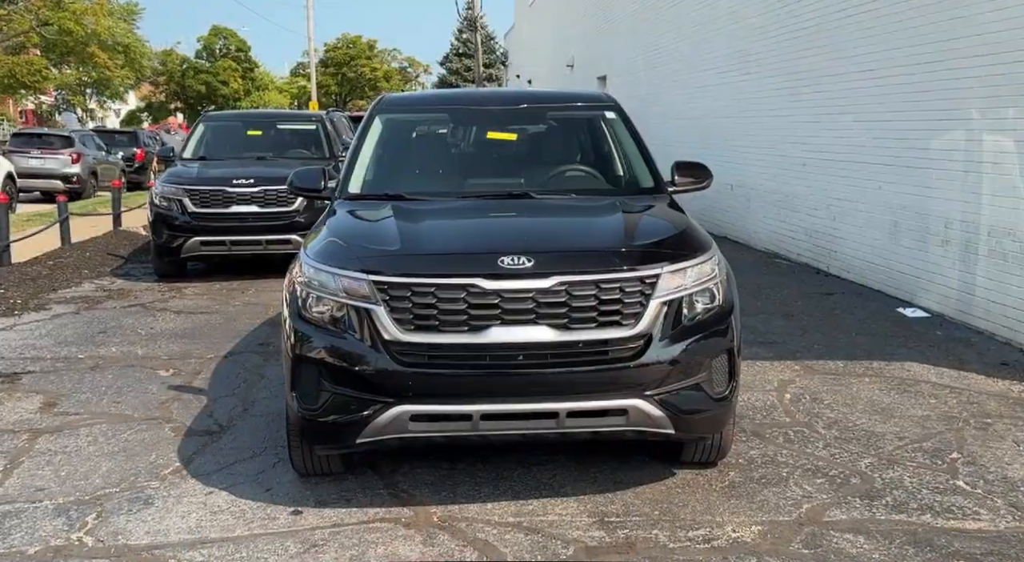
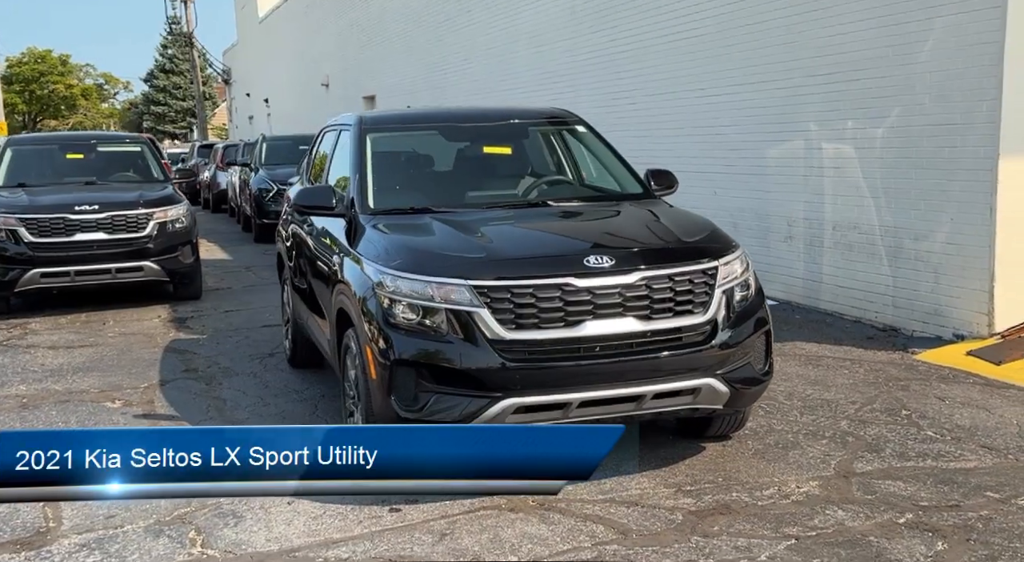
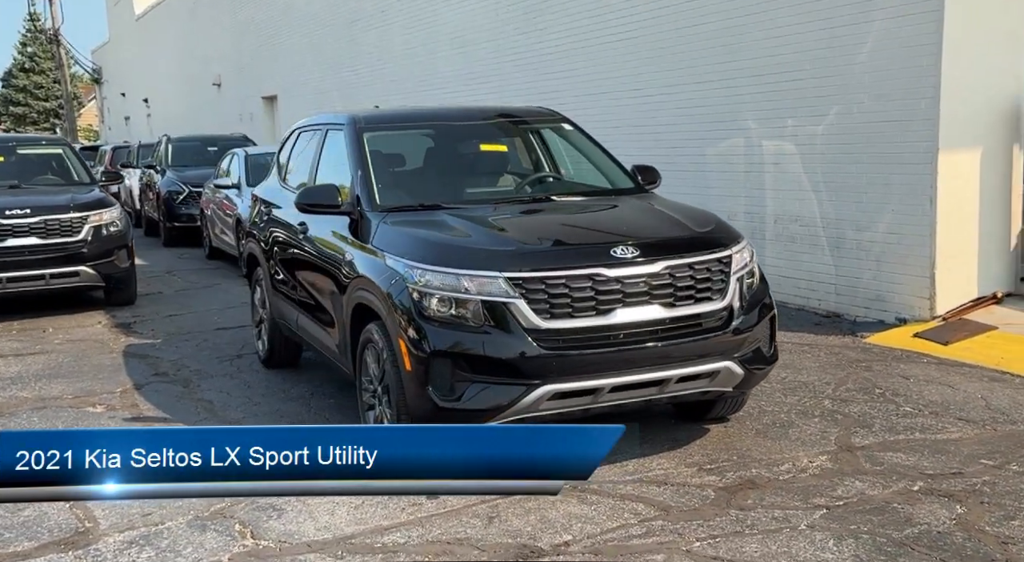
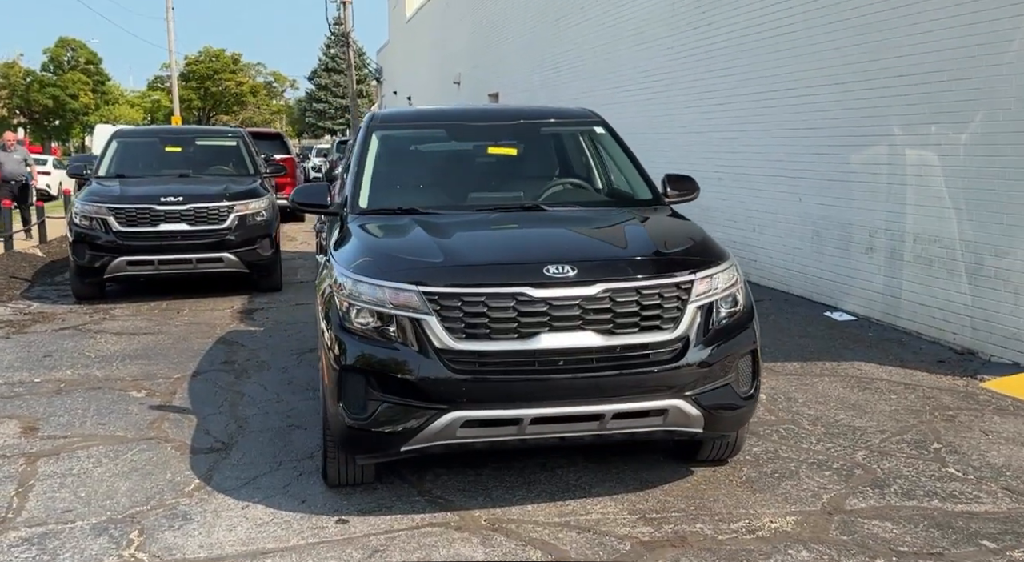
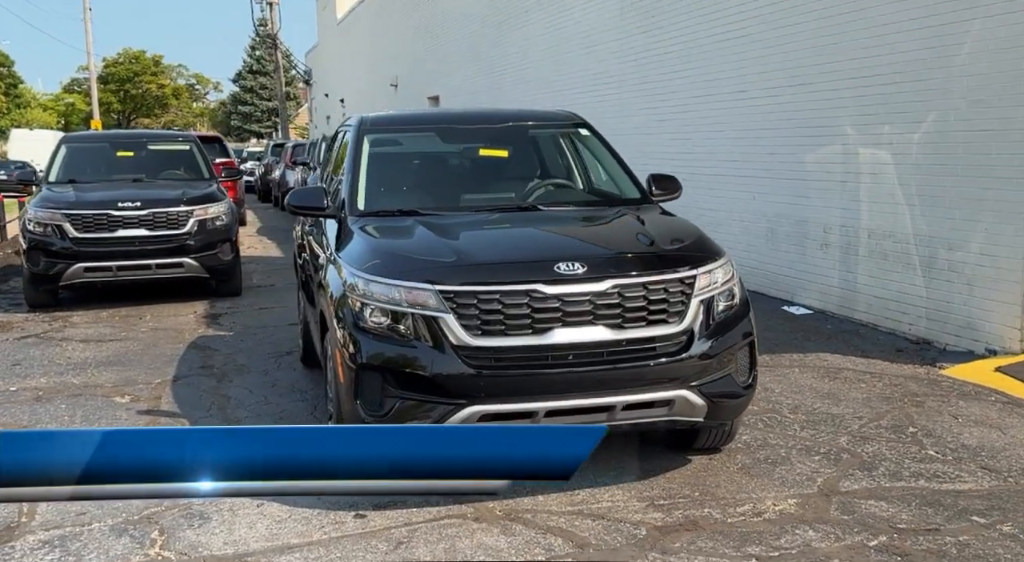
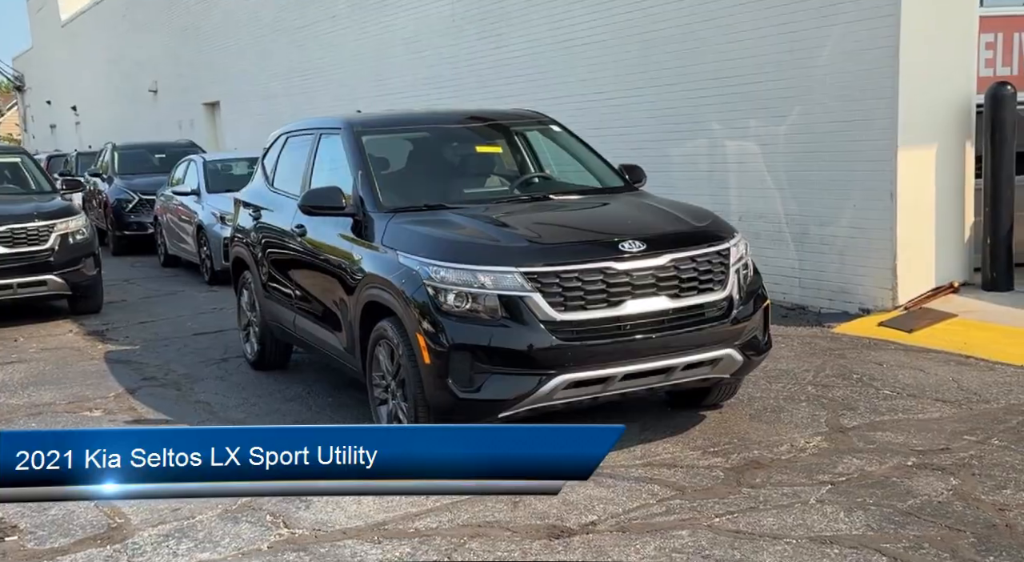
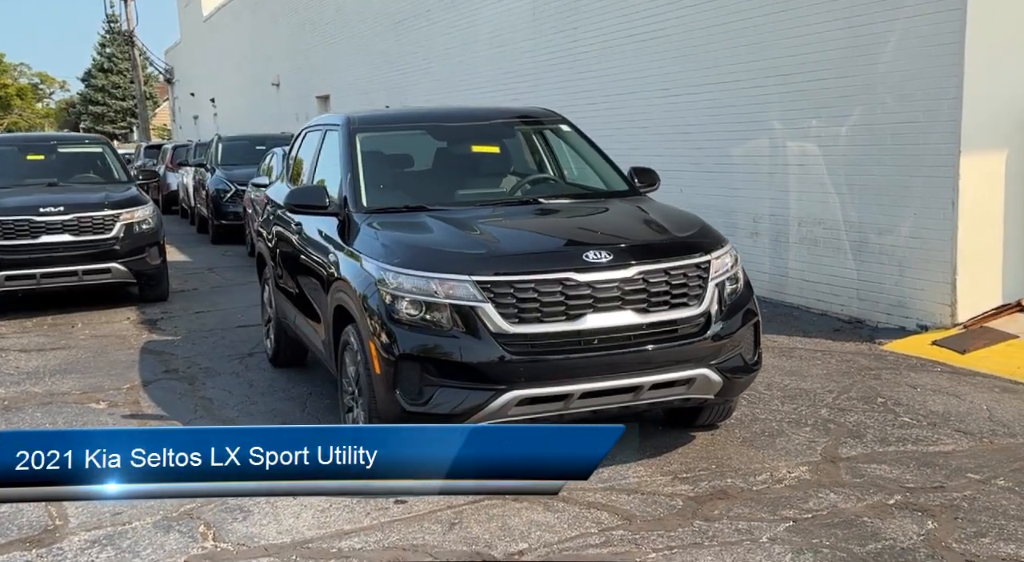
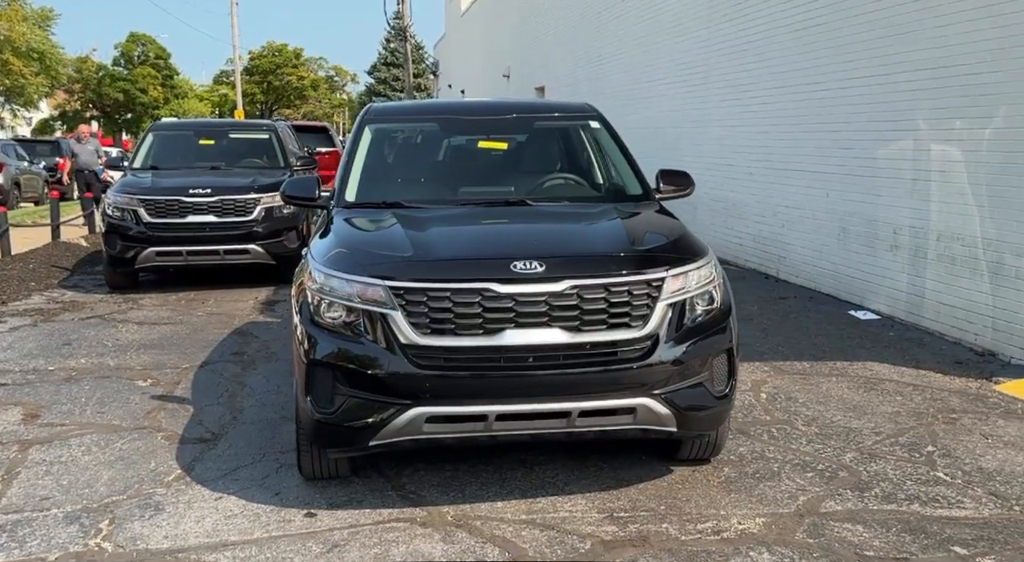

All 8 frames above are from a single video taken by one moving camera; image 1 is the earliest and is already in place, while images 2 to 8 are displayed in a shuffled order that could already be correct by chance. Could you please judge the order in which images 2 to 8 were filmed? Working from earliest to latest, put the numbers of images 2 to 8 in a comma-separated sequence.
8, 4, 5, 2, 7, 3, 6
